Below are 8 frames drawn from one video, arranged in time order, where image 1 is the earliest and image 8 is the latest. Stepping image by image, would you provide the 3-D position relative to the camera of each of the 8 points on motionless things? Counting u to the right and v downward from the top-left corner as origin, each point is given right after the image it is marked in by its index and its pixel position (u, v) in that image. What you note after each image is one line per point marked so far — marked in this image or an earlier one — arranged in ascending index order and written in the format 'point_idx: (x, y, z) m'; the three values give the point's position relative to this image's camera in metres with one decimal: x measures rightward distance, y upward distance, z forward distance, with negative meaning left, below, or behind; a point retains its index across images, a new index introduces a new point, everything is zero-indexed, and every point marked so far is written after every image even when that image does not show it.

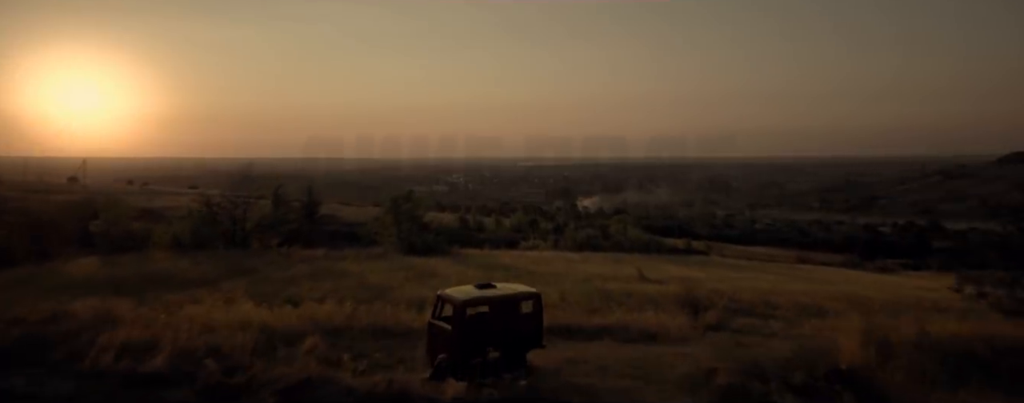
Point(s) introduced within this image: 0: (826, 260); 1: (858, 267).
0: (+8.6, -1.6, +16.1) m
1: (+8.8, -1.8, +14.5) m
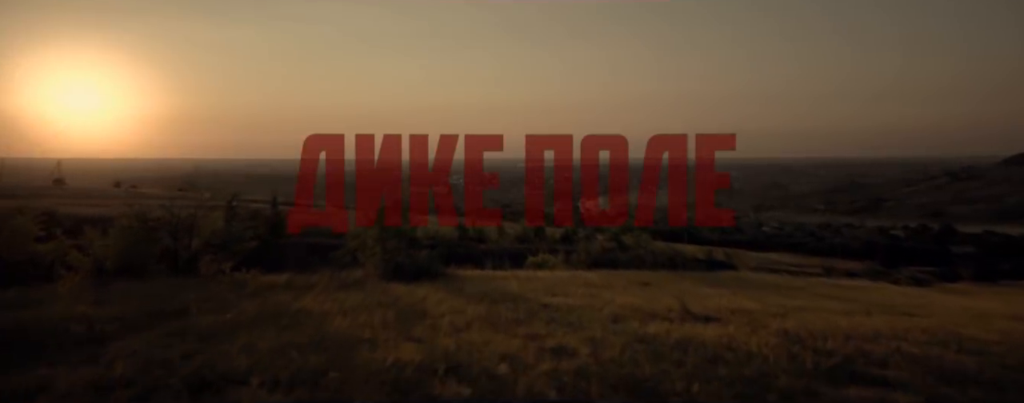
0: (+8.6, -1.7, +15.1) m
1: (+8.9, -1.9, +13.5) m
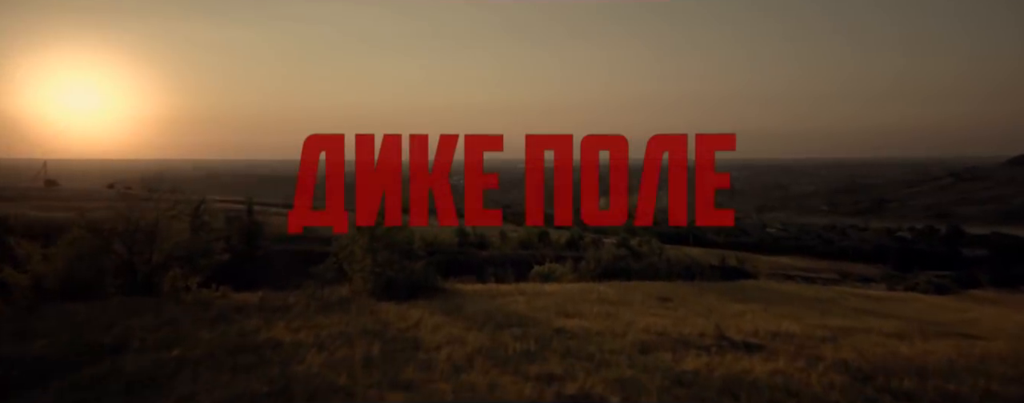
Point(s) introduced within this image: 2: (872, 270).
0: (+8.7, -1.8, +14.6) m
1: (+8.9, -2.0, +12.9) m
2: (+9.1, -1.7, +15.1) m
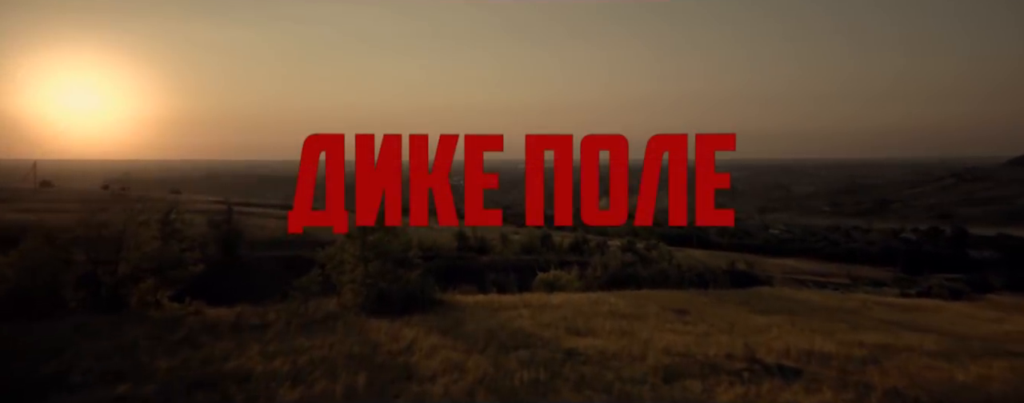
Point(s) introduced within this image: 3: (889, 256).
0: (+8.7, -1.8, +14.2) m
1: (+9.0, -2.0, +12.6) m
2: (+9.1, -1.8, +14.7) m
3: (+12.5, -1.8, +19.8) m
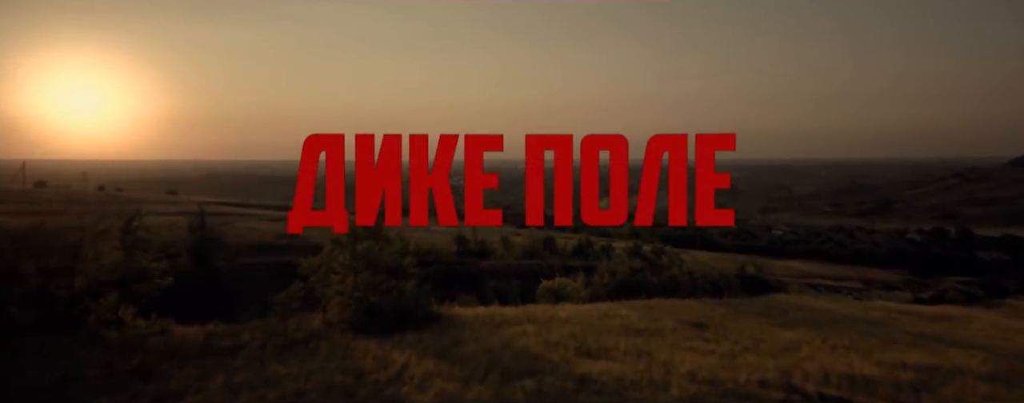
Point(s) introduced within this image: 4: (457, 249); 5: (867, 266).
0: (+8.7, -1.9, +13.8) m
1: (+9.0, -2.1, +12.2) m
2: (+9.1, -1.8, +14.3) m
3: (+12.6, -1.8, +19.5) m
4: (-1.5, -1.4, +16.7) m
5: (+11.7, -2.1, +19.7) m
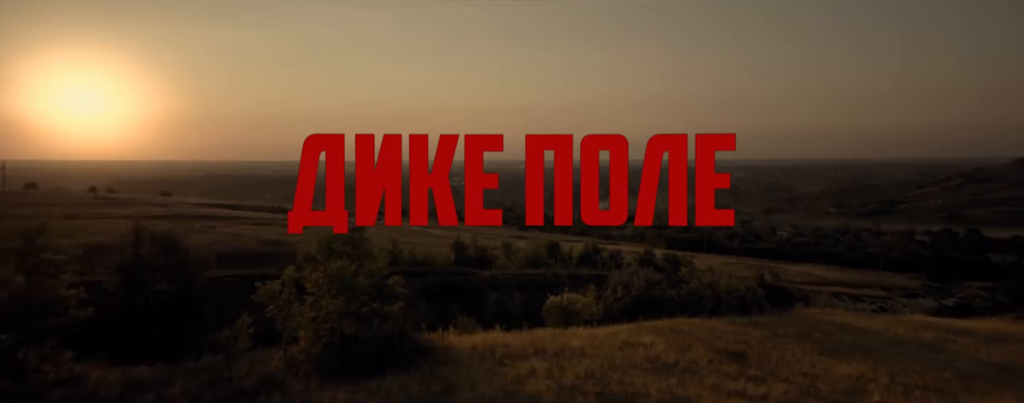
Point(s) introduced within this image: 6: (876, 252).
0: (+8.8, -1.9, +13.2) m
1: (+9.0, -2.1, +11.6) m
2: (+9.2, -1.9, +13.7) m
3: (+12.6, -1.9, +18.8) m
4: (-1.5, -1.4, +16.0) m
5: (+11.8, -2.2, +19.1) m
6: (+12.0, -1.6, +19.7) m
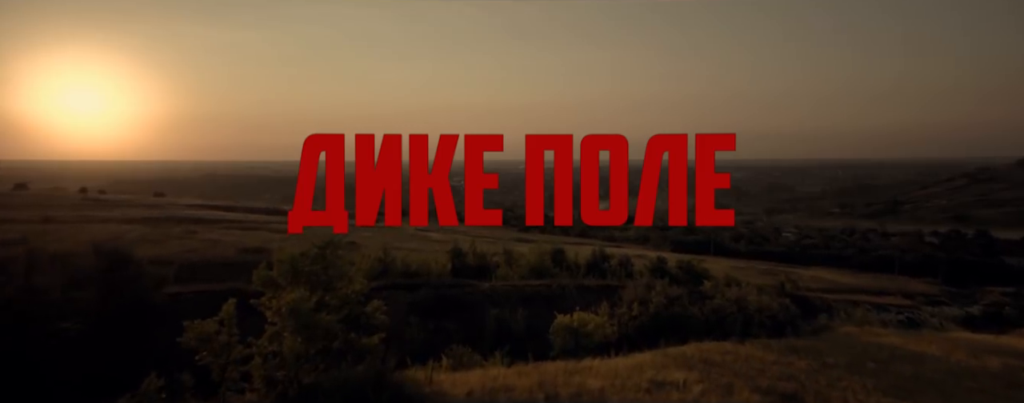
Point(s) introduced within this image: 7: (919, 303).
0: (+8.8, -2.0, +12.6) m
1: (+9.0, -2.2, +10.9) m
2: (+9.2, -1.9, +13.0) m
3: (+12.6, -1.9, +18.2) m
4: (-1.5, -1.5, +15.4) m
5: (+11.8, -2.2, +18.5) m
6: (+12.0, -1.7, +19.0) m
7: (+8.1, -2.0, +12.4) m
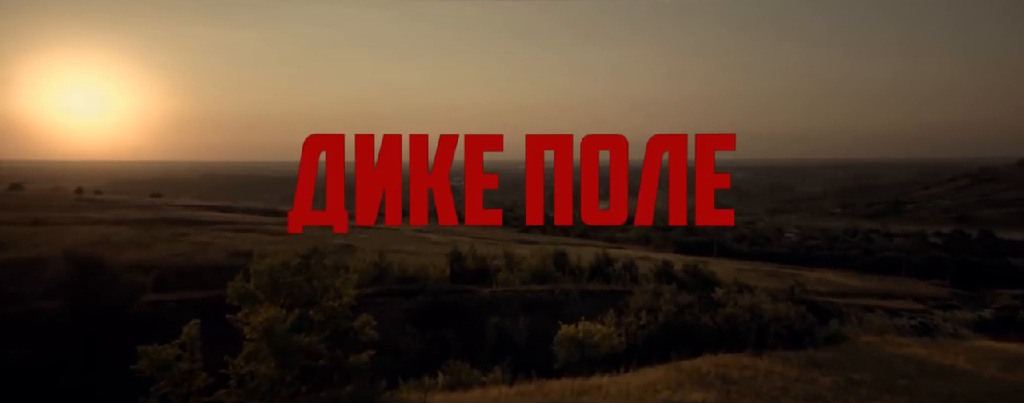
0: (+8.8, -2.0, +12.3) m
1: (+9.0, -2.2, +10.7) m
2: (+9.2, -1.9, +12.8) m
3: (+12.6, -2.0, +17.9) m
4: (-1.5, -1.5, +15.1) m
5: (+11.8, -2.3, +18.2) m
6: (+12.0, -1.7, +18.8) m
7: (+8.1, -2.0, +12.1) m
